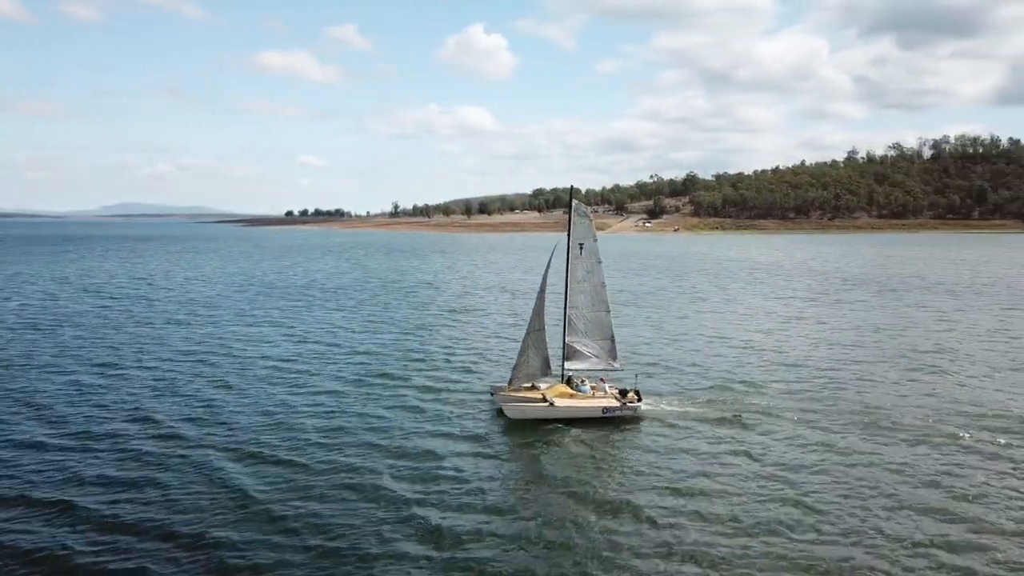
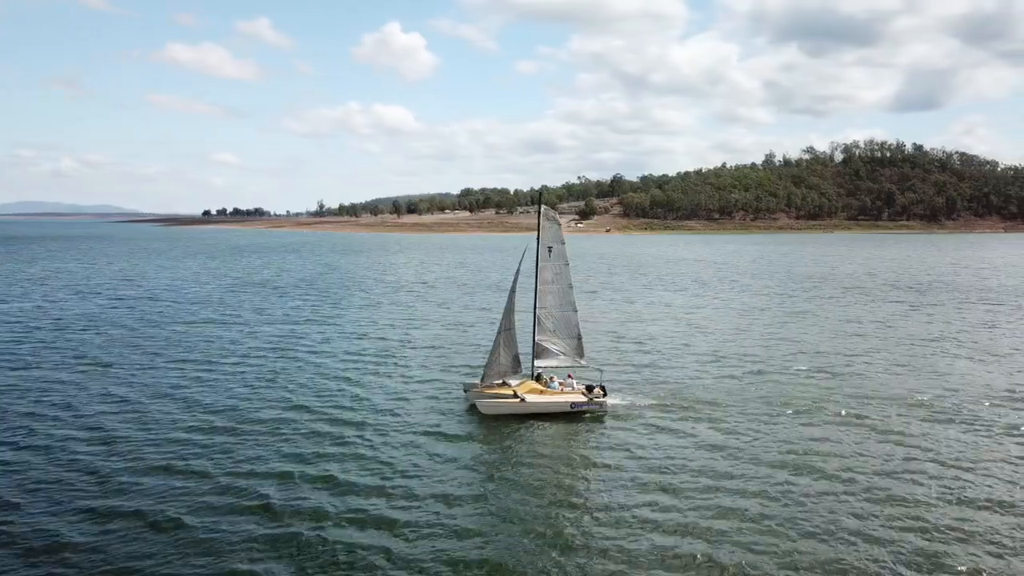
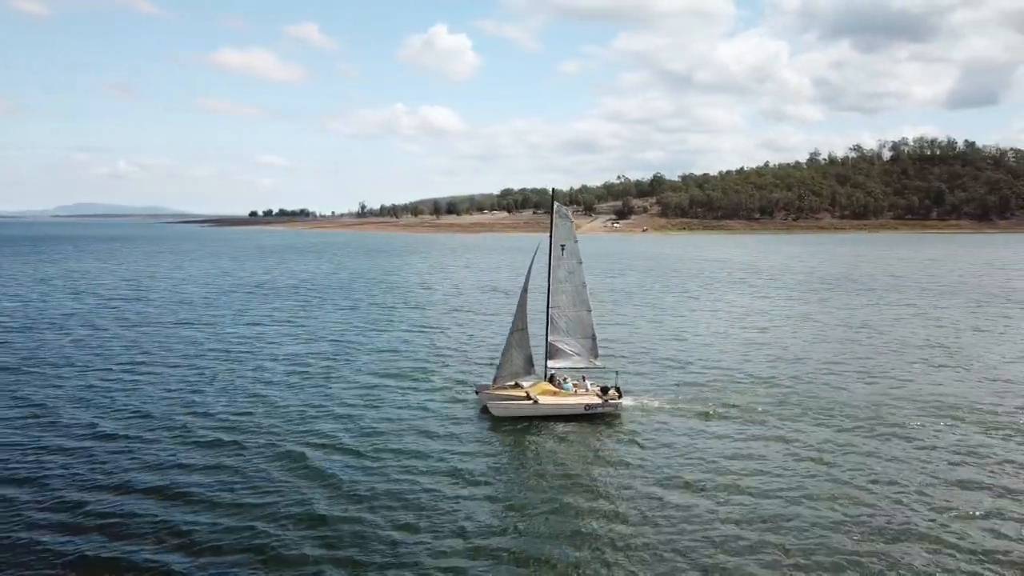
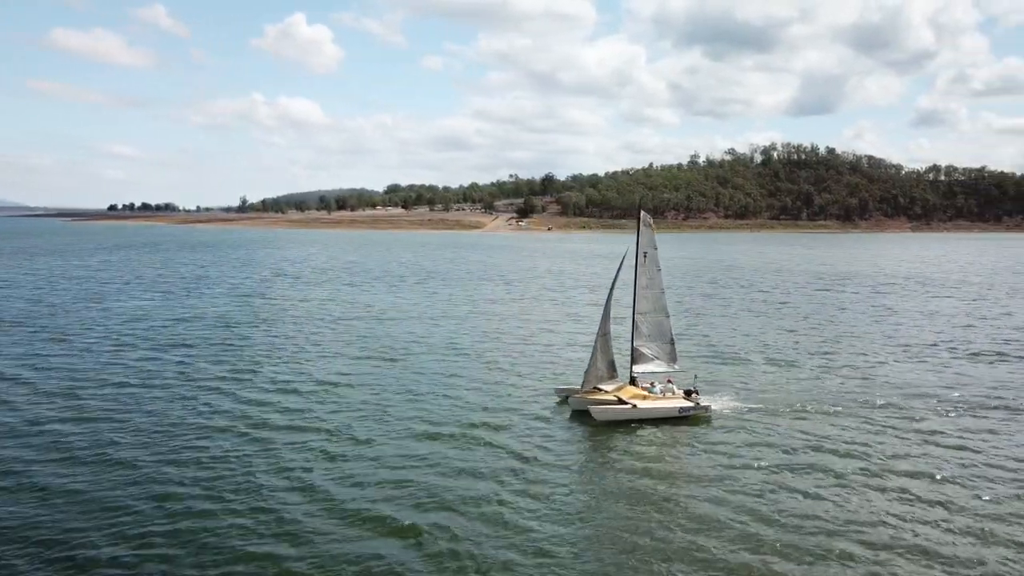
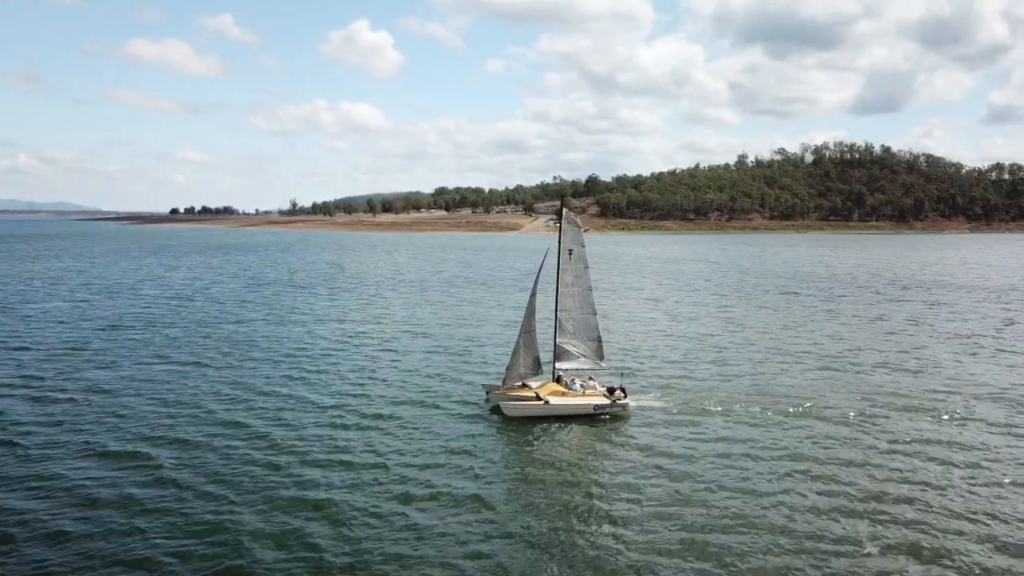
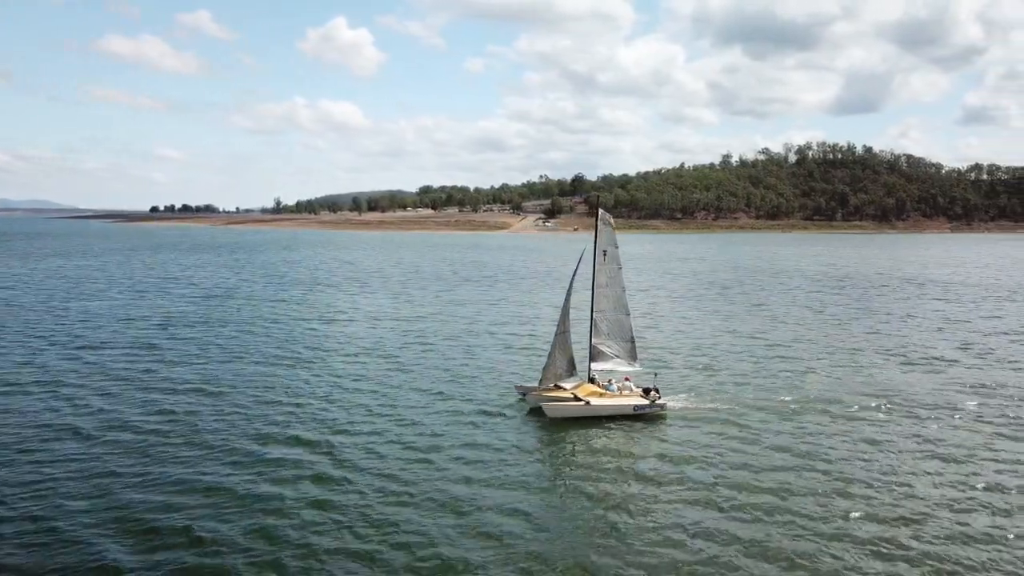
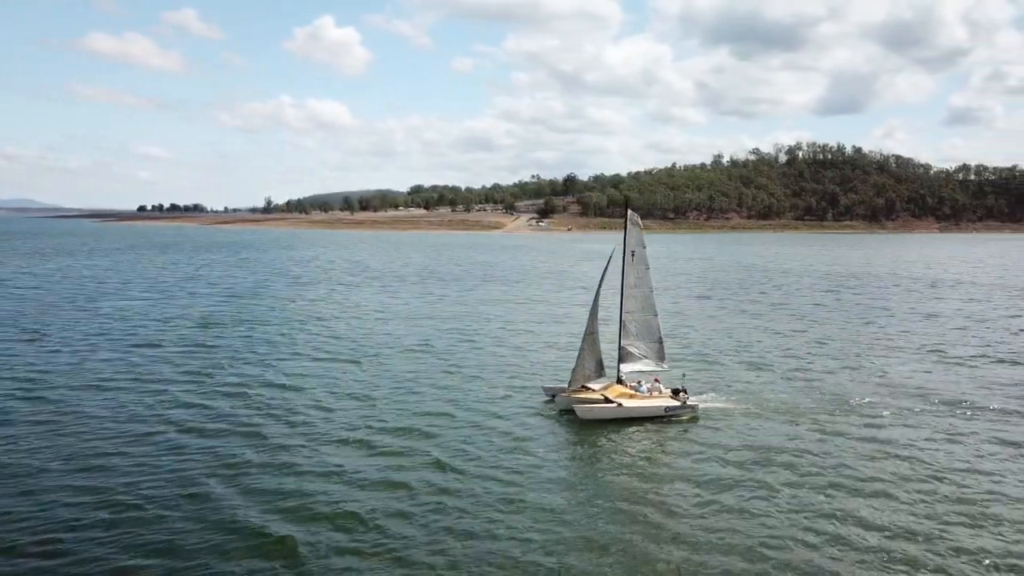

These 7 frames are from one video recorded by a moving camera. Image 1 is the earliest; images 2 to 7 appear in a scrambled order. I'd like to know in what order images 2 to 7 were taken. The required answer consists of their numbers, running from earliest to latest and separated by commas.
3, 2, 5, 6, 7, 4
